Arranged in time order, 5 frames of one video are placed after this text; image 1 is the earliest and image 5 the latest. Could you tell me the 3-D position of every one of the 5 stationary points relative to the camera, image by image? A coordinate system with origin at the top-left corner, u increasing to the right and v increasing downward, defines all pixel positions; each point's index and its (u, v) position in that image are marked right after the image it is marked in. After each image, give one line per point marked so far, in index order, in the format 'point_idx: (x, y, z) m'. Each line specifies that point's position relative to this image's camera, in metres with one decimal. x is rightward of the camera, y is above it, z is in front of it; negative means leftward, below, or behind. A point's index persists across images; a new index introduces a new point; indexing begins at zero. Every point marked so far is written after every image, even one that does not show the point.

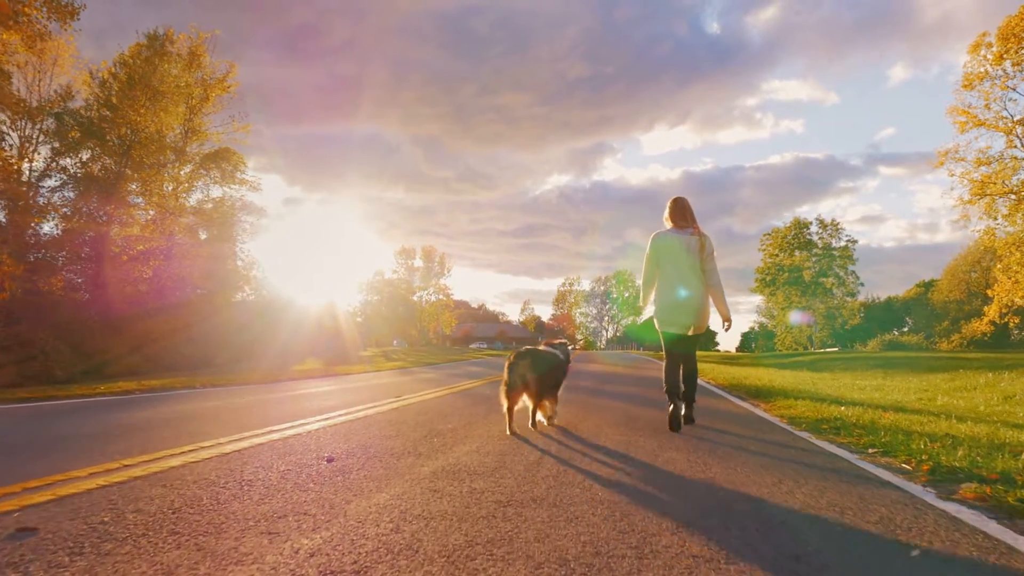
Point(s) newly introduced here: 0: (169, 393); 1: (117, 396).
0: (-6.6, -2.0, +11.0) m
1: (-7.4, -2.0, +10.7) m
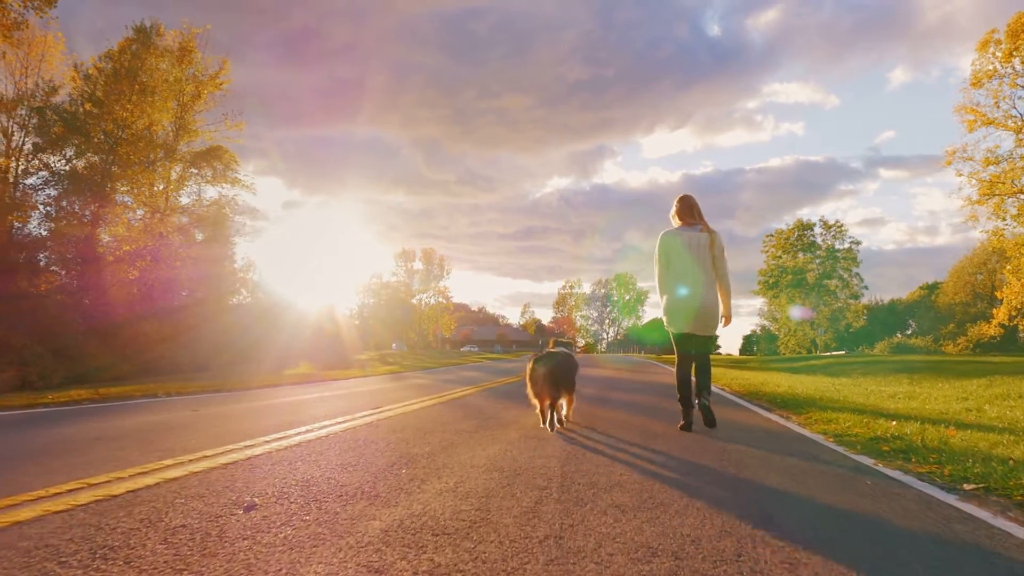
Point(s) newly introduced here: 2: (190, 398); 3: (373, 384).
0: (-6.6, -2.0, +10.5) m
1: (-7.4, -2.0, +10.2) m
2: (-6.0, -2.1, +10.8) m
3: (-3.0, -2.0, +12.1) m
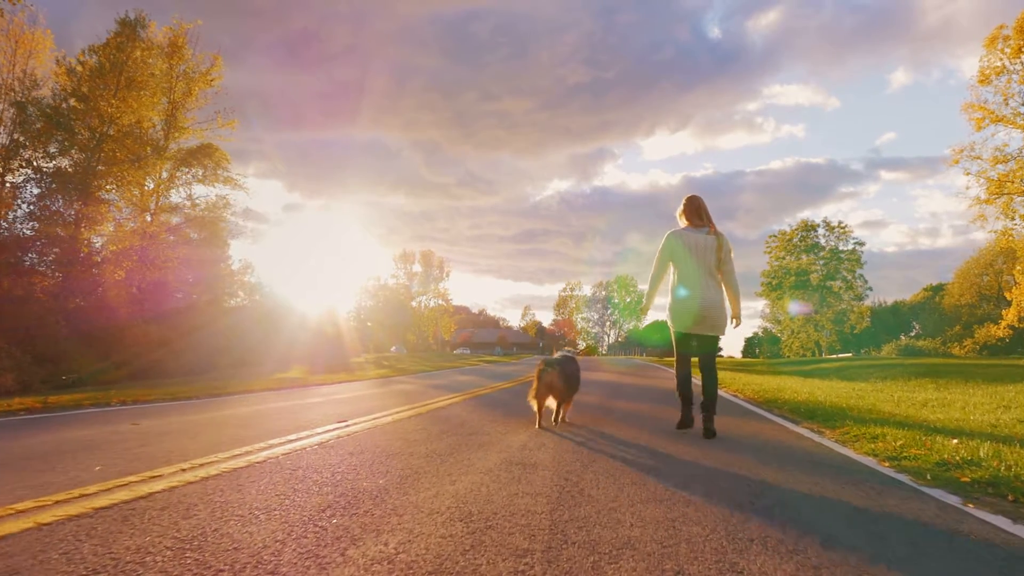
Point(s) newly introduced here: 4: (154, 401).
0: (-6.7, -2.0, +9.9) m
1: (-7.5, -2.0, +9.6) m
2: (-6.1, -2.1, +10.3) m
3: (-3.1, -2.0, +11.6) m
4: (-6.8, -2.2, +11.1) m
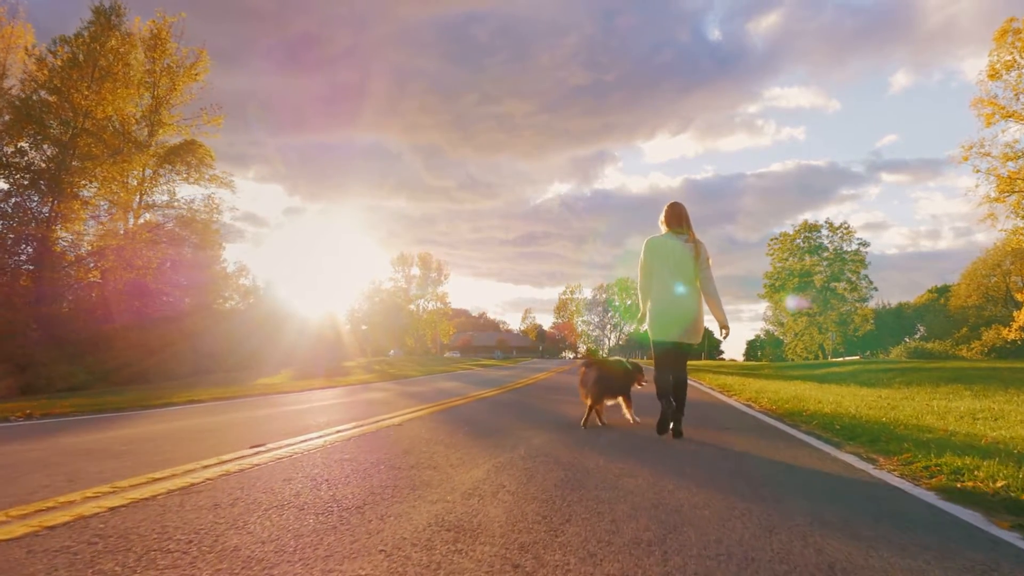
0: (-6.8, -2.0, +9.2) m
1: (-7.6, -2.0, +8.9) m
2: (-6.2, -2.0, +9.5) m
3: (-3.2, -2.0, +10.8) m
4: (-7.0, -2.2, +10.3) m
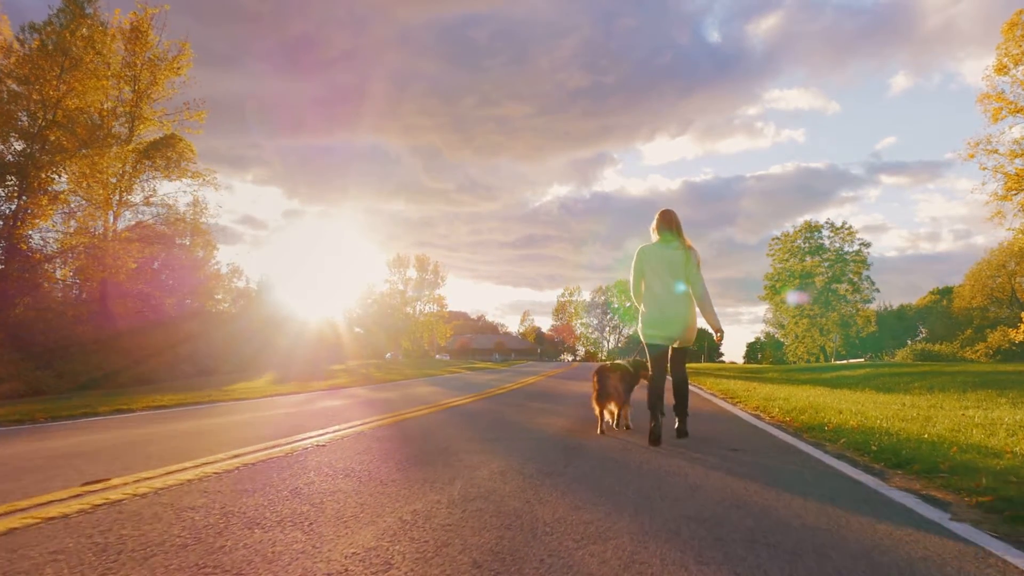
0: (-7.0, -2.0, +8.5) m
1: (-7.8, -2.0, +8.2) m
2: (-6.5, -2.0, +8.8) m
3: (-3.4, -2.0, +10.1) m
4: (-7.2, -2.1, +9.6) m
